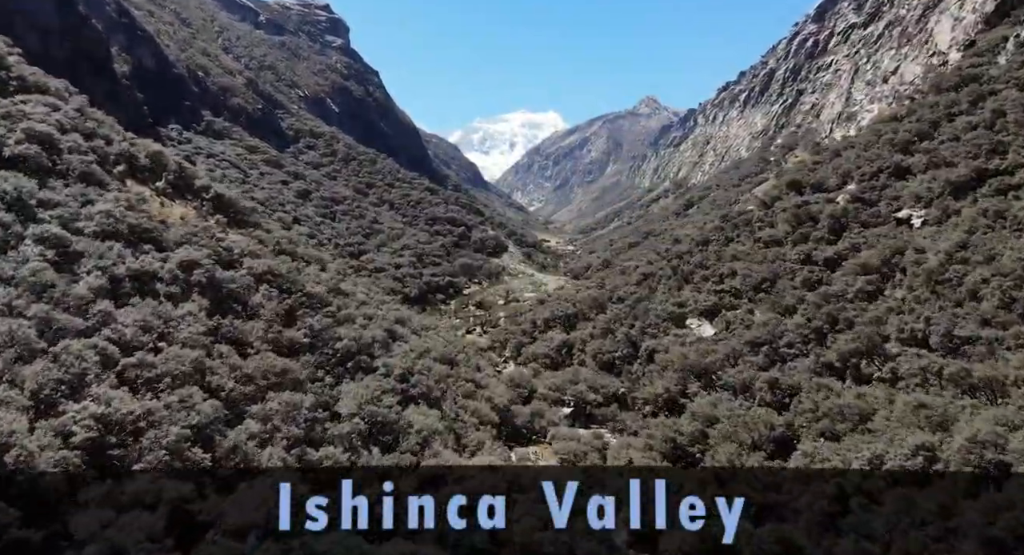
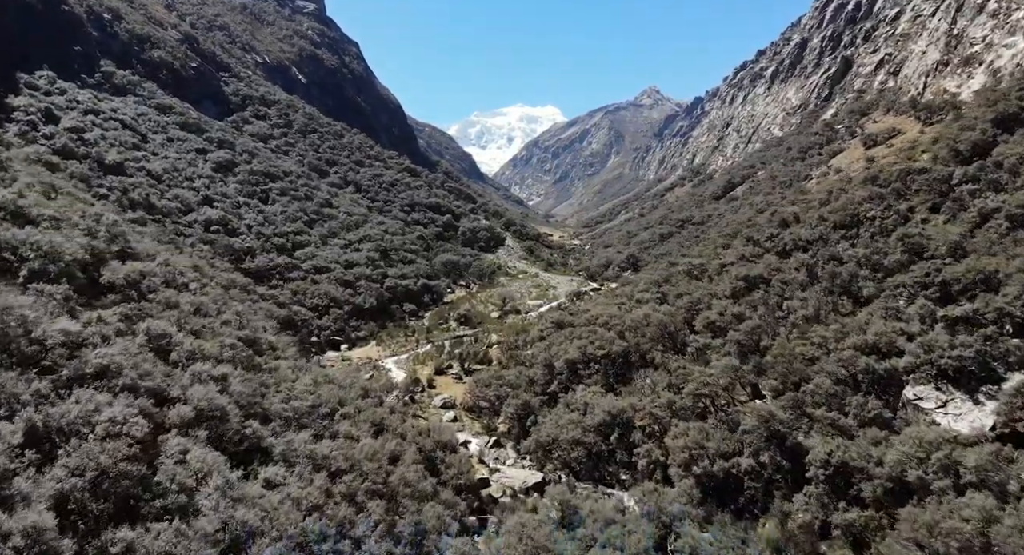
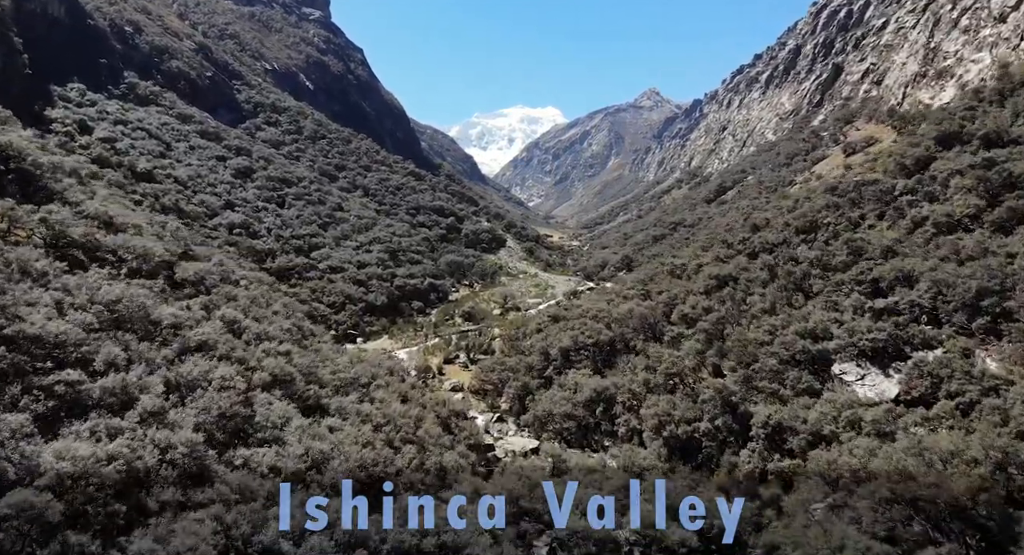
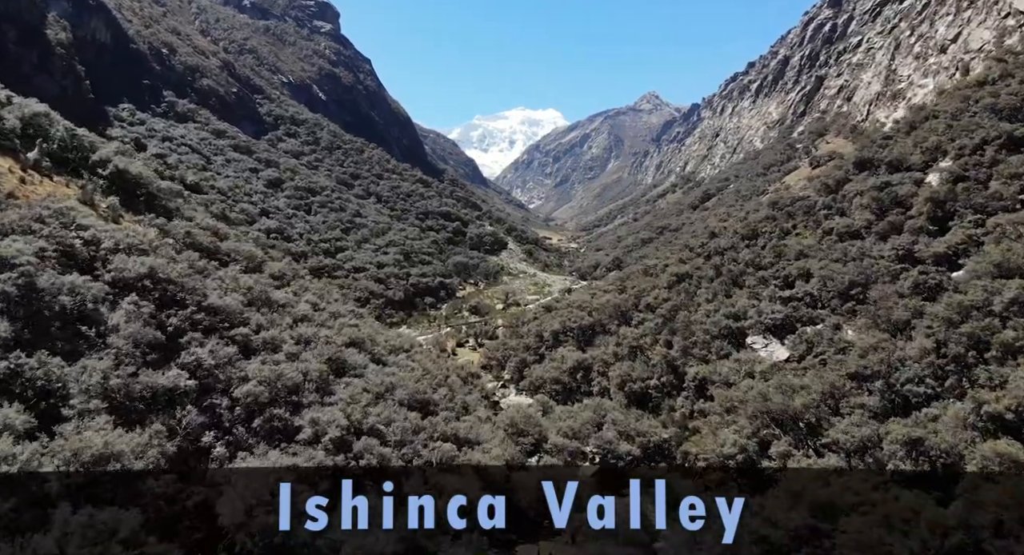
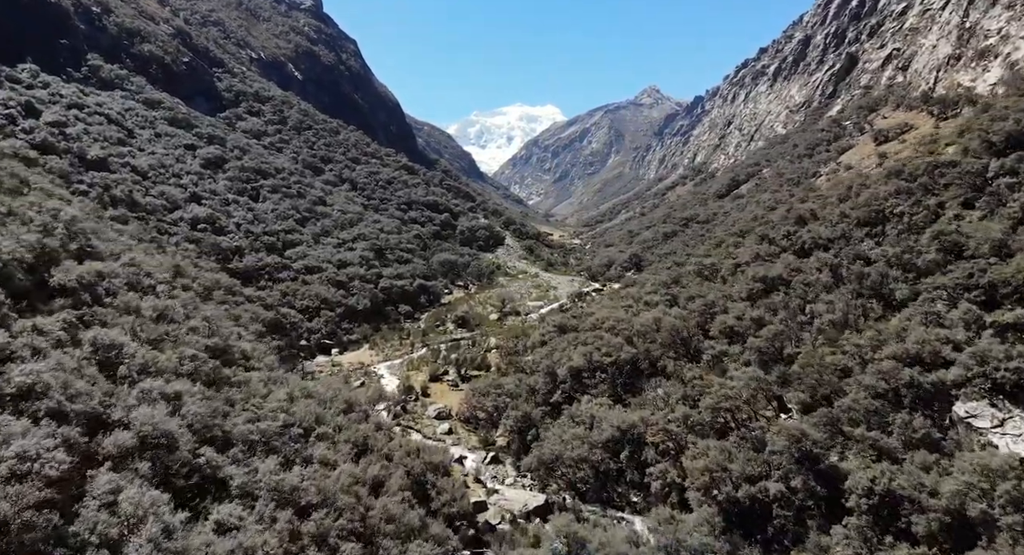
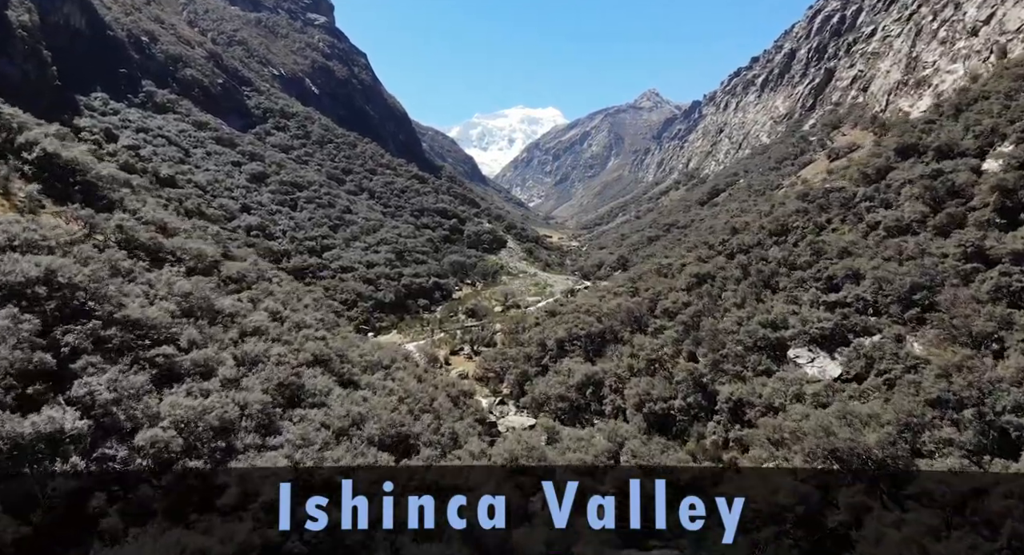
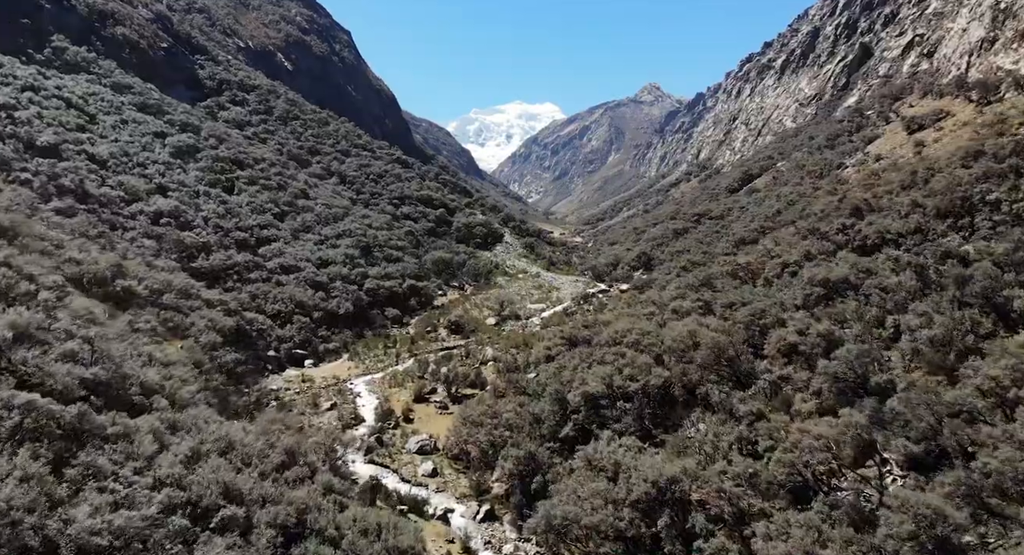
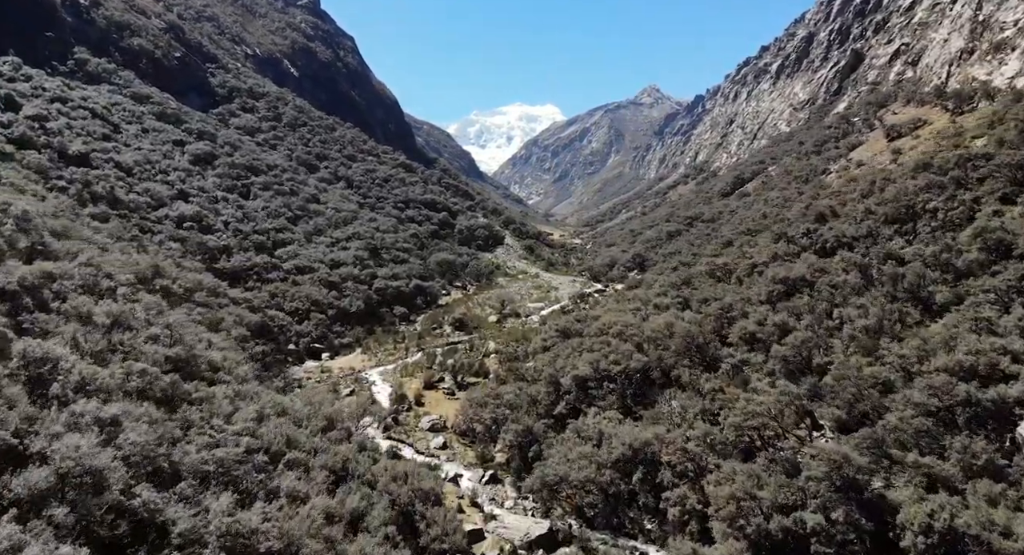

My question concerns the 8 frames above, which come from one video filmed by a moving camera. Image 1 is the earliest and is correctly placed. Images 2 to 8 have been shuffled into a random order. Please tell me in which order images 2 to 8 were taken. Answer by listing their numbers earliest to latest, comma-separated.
4, 6, 3, 2, 5, 8, 7
